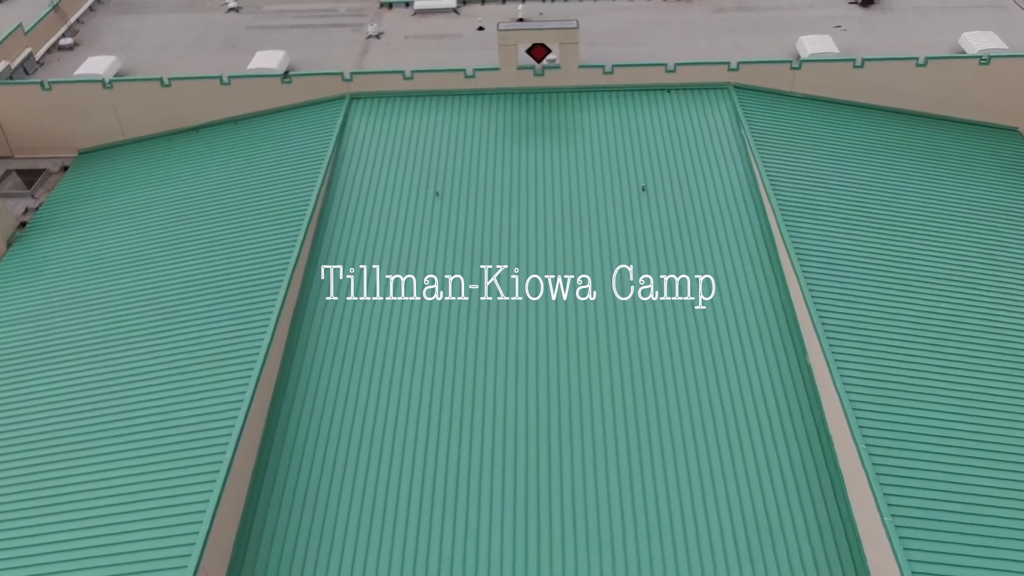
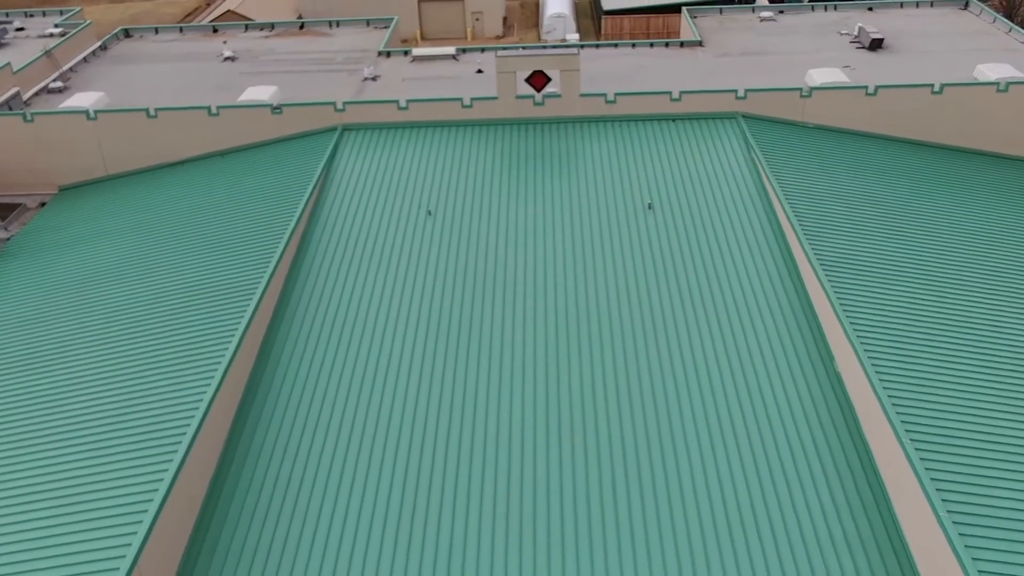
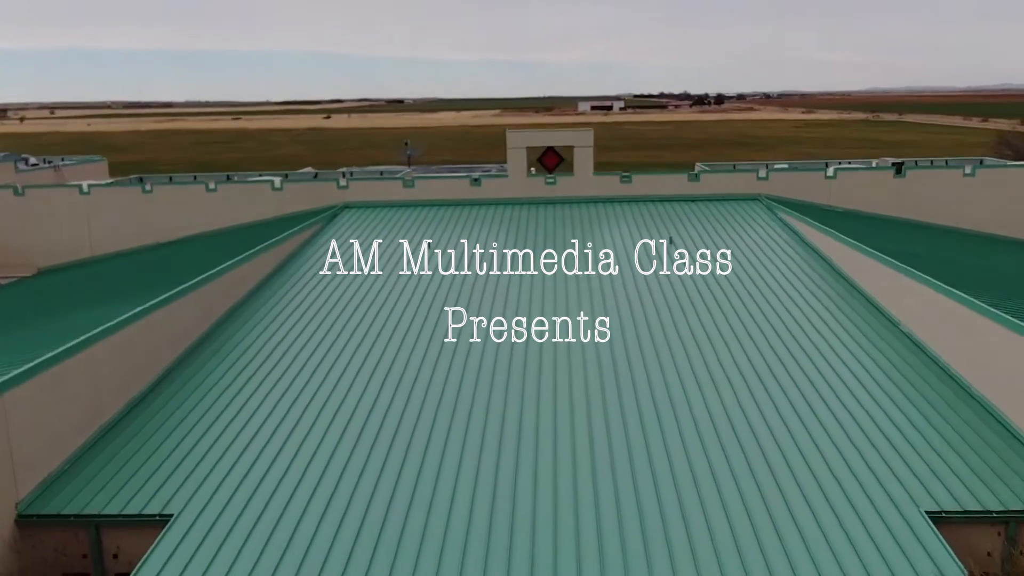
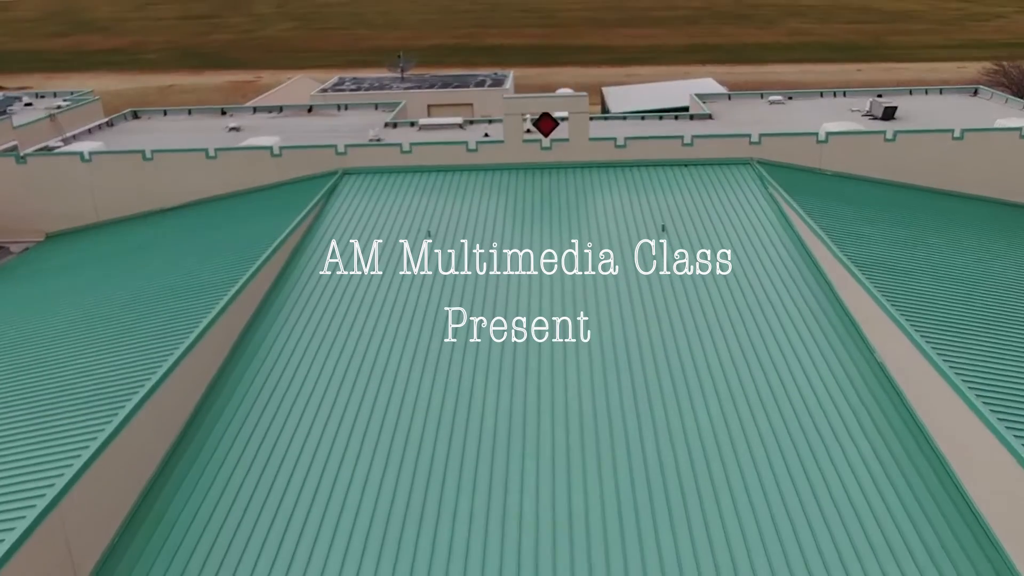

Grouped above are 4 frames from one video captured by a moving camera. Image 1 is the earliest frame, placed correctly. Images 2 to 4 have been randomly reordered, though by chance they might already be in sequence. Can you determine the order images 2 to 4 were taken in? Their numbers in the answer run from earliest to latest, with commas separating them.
2, 4, 3
